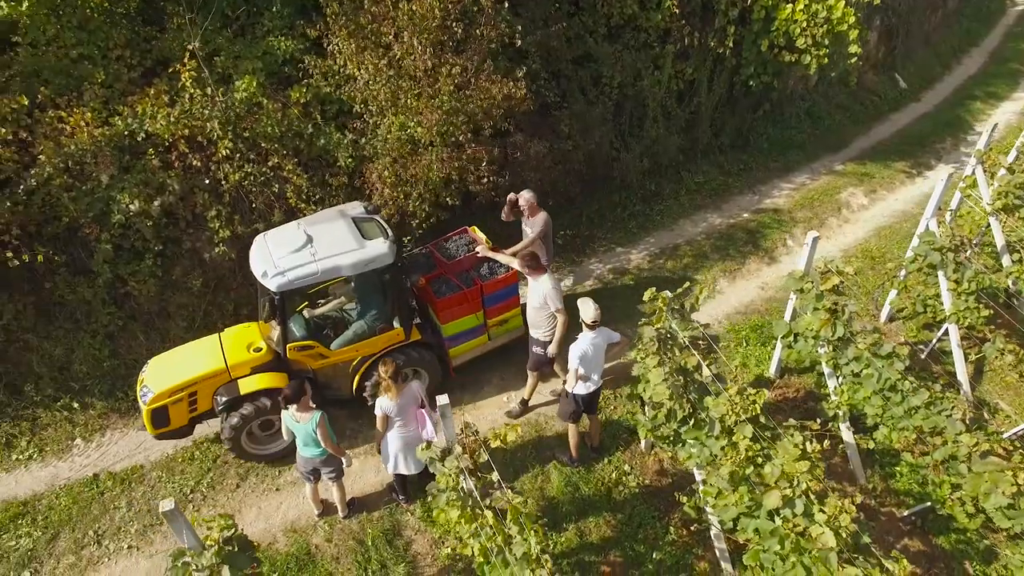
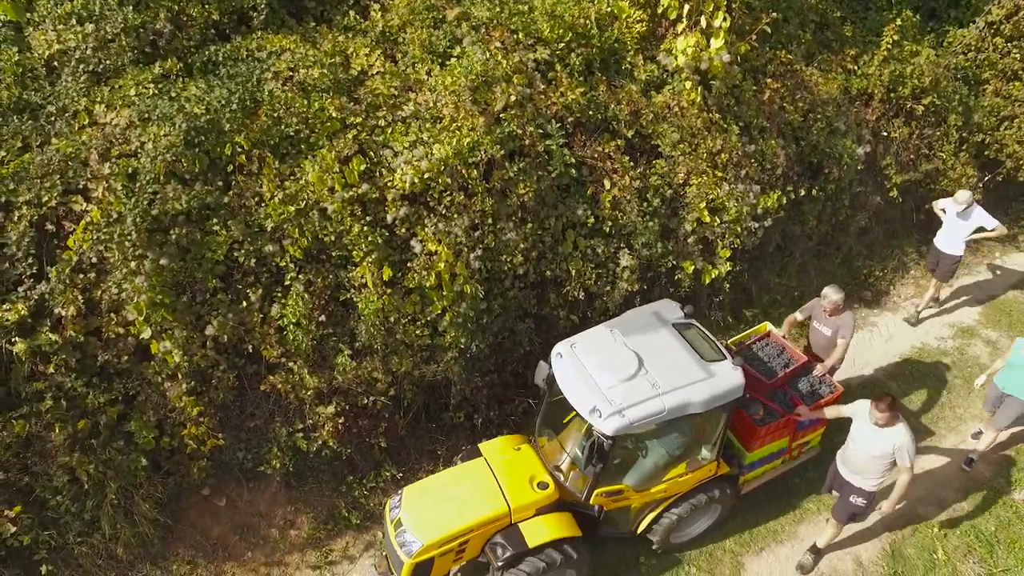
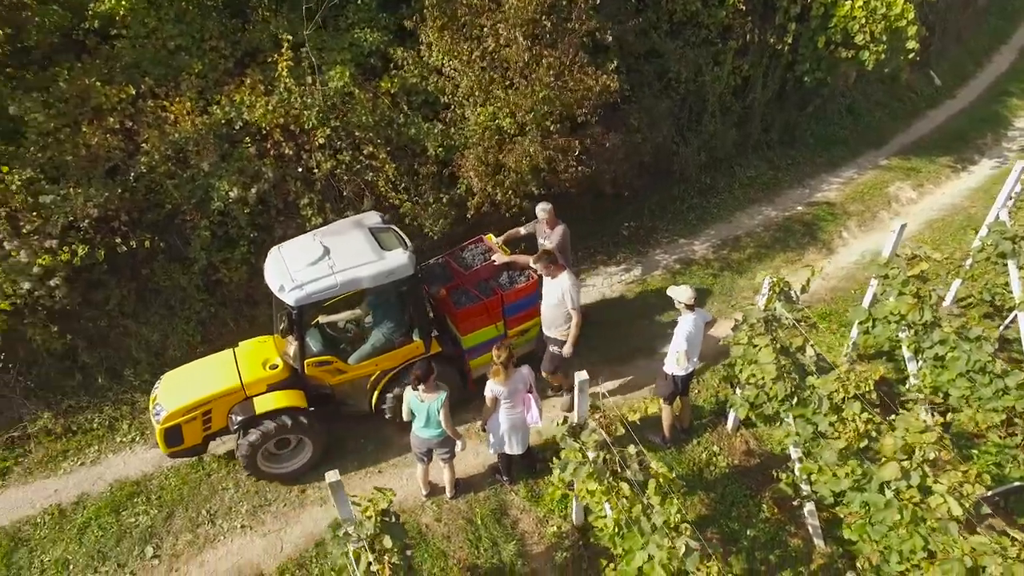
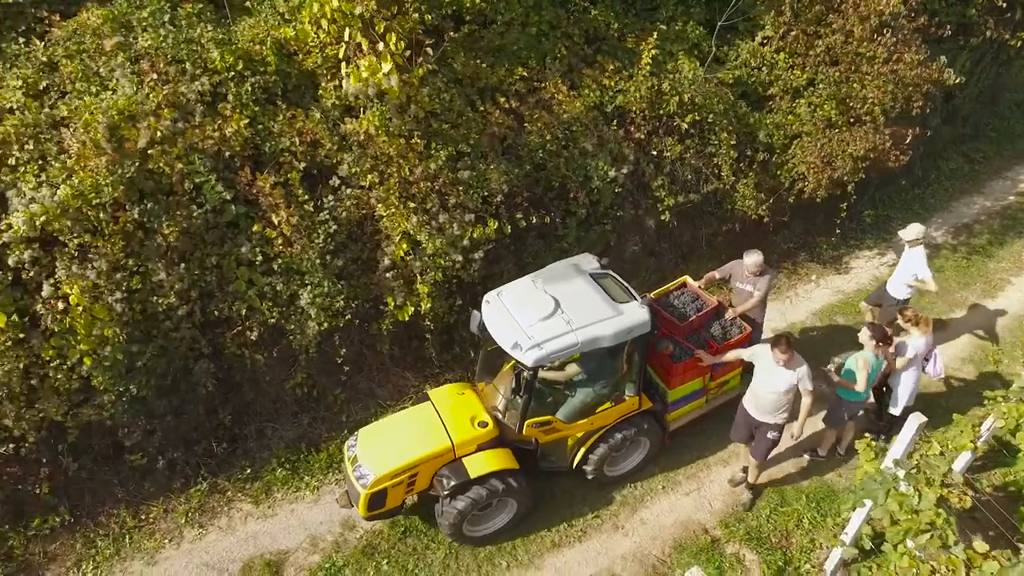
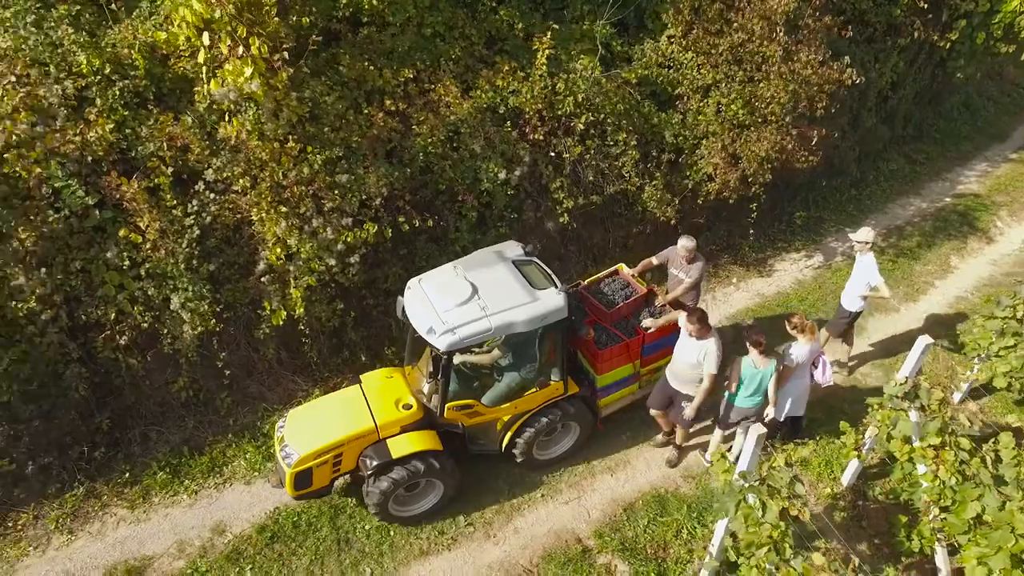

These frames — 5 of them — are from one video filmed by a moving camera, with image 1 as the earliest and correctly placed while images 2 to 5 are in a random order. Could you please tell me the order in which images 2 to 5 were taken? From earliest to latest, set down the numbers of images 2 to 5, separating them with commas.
3, 5, 4, 2
